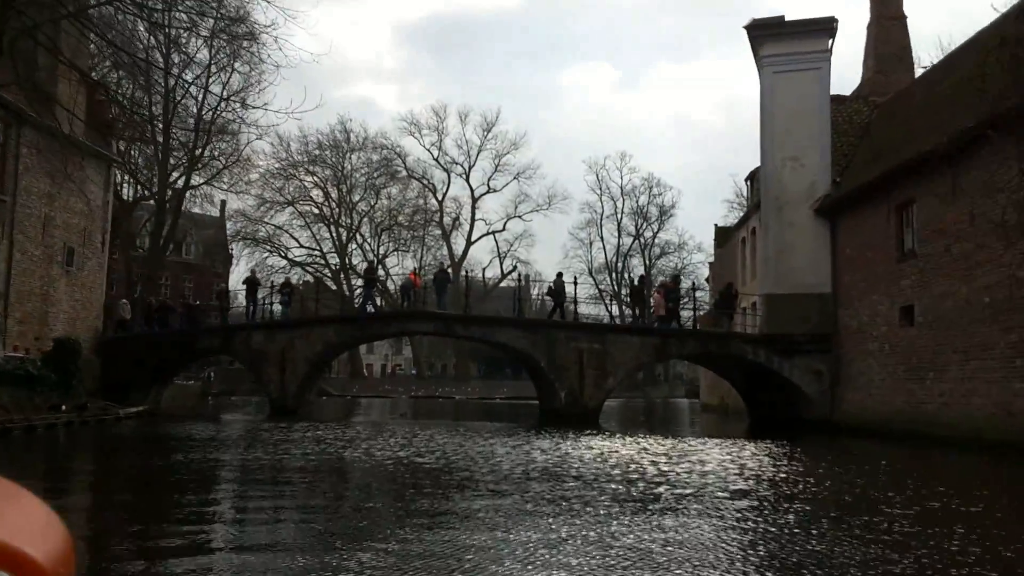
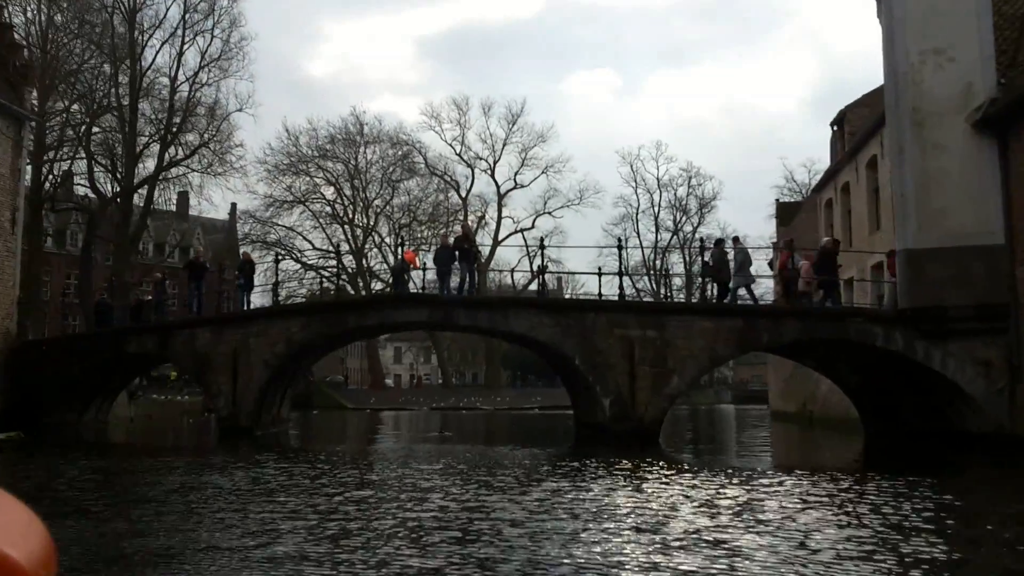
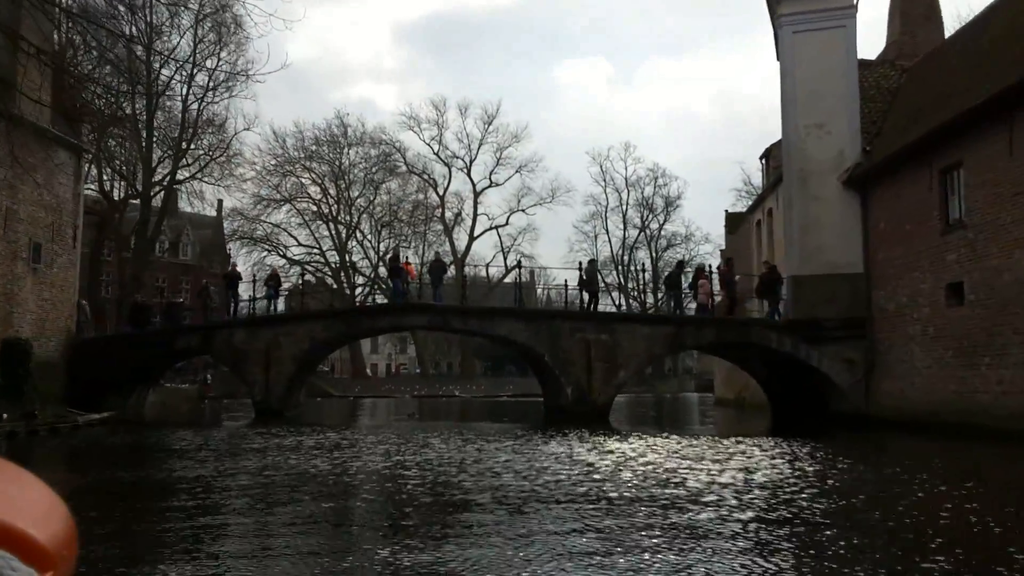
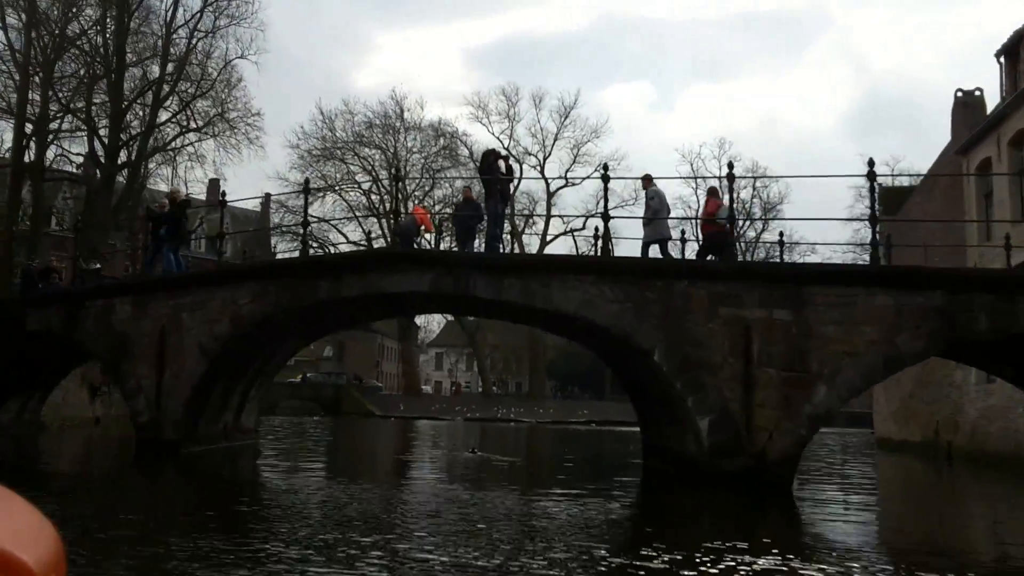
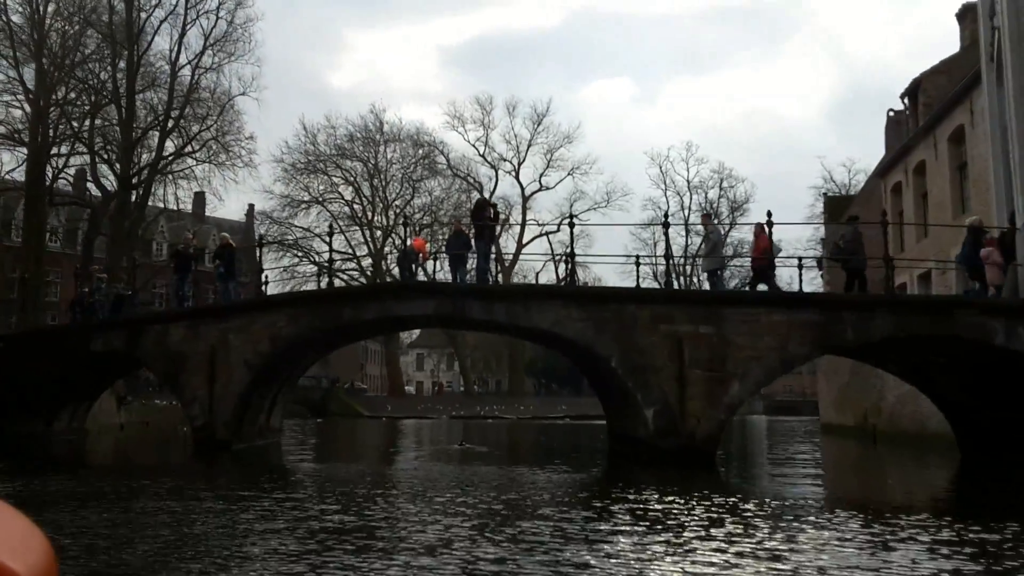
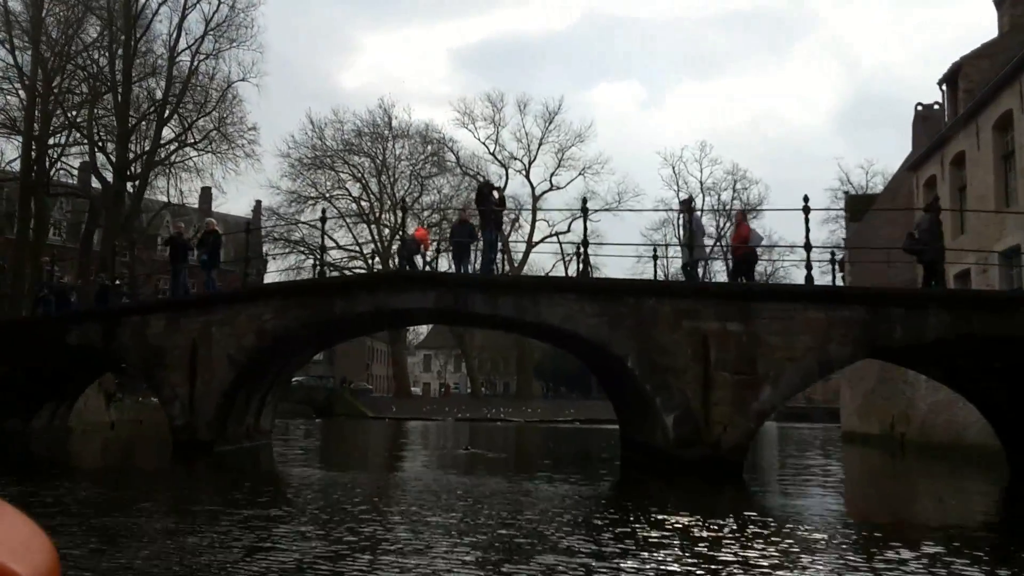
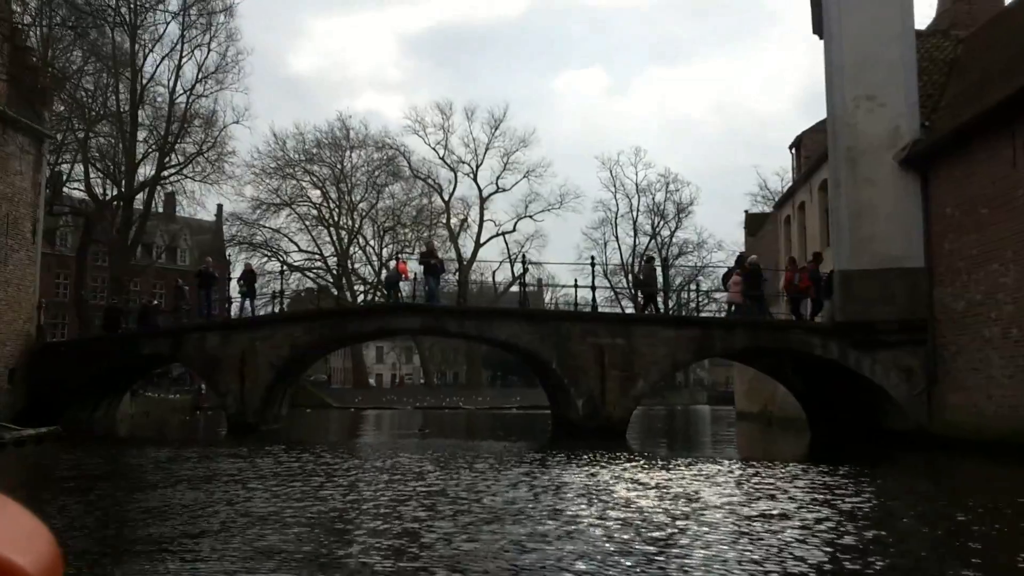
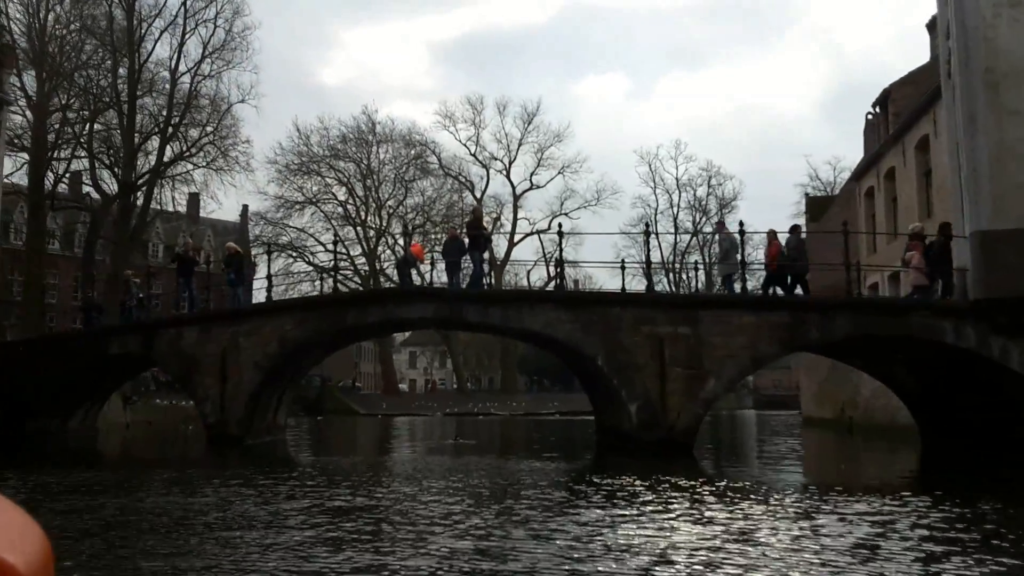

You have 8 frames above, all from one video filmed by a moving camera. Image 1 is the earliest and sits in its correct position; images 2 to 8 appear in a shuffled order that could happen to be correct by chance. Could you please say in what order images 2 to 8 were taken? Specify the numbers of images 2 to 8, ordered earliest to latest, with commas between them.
3, 7, 2, 8, 5, 6, 4
